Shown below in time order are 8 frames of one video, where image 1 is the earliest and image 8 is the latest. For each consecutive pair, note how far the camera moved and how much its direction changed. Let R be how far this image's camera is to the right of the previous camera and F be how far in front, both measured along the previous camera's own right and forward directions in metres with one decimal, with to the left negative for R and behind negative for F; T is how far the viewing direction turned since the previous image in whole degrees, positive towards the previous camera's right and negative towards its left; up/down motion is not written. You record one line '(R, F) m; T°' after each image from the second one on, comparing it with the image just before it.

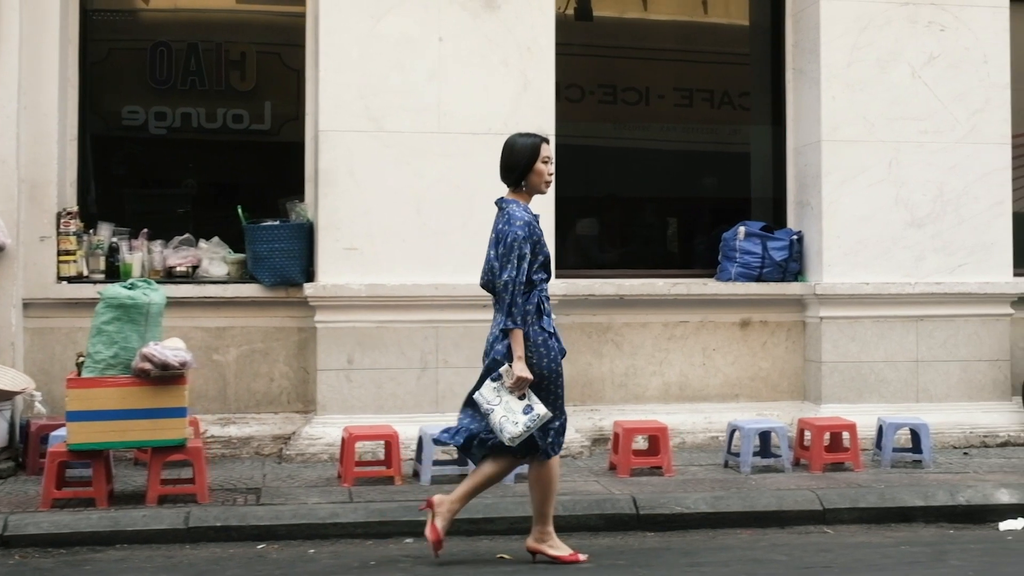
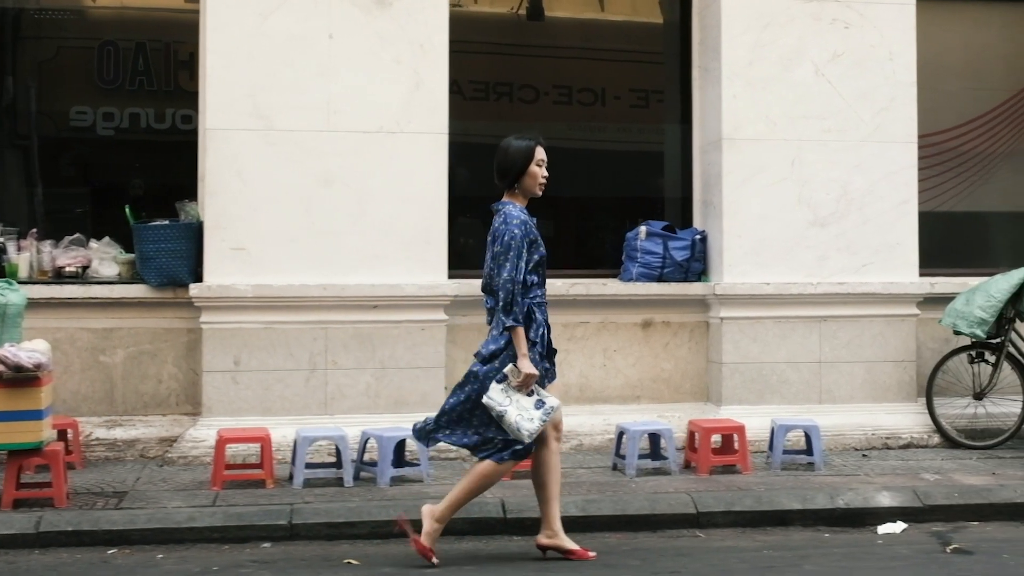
(+0.5, +0.1) m; 0°
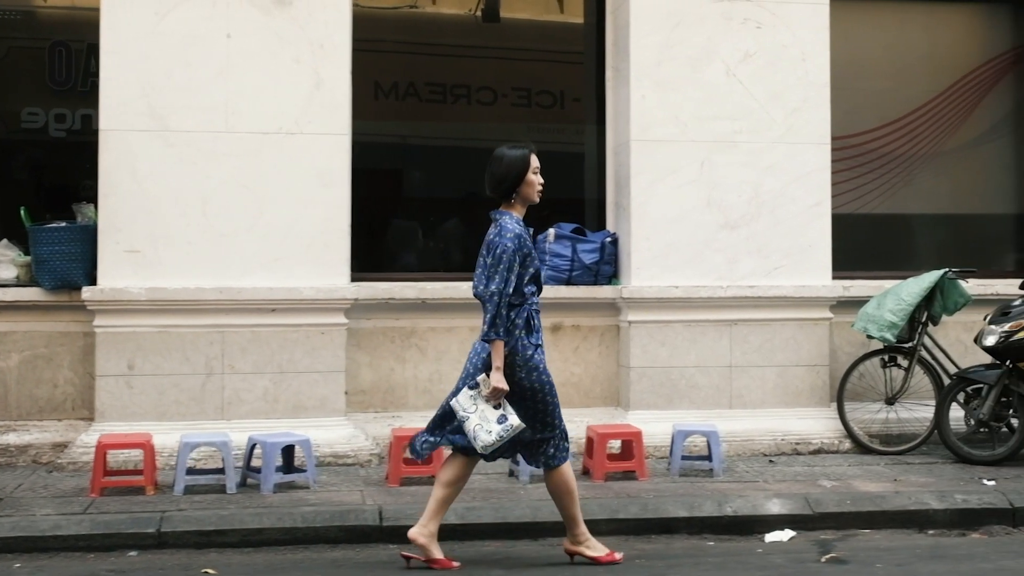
(+0.5, +0.1) m; 0°
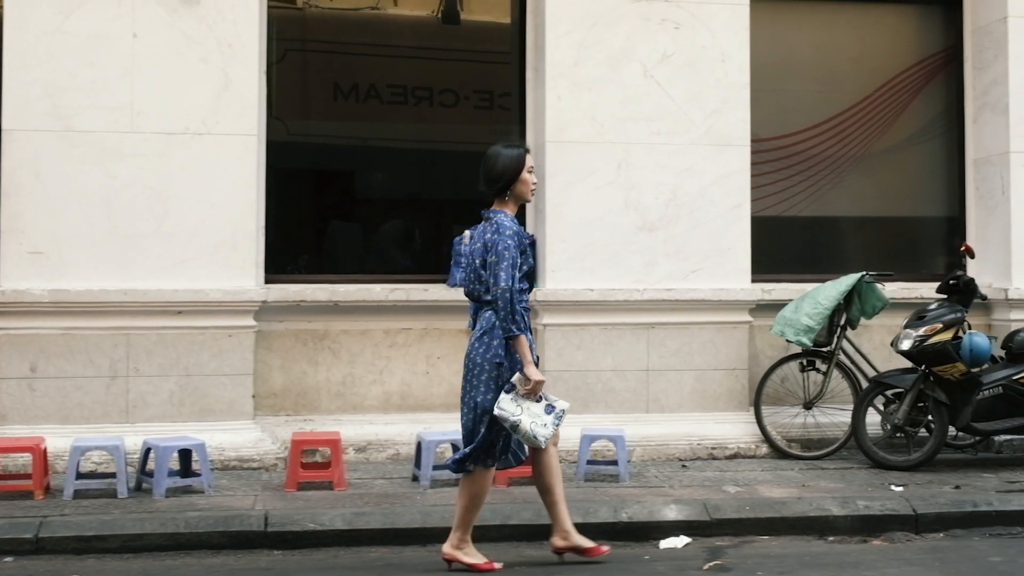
(+0.4, +0.1) m; 0°
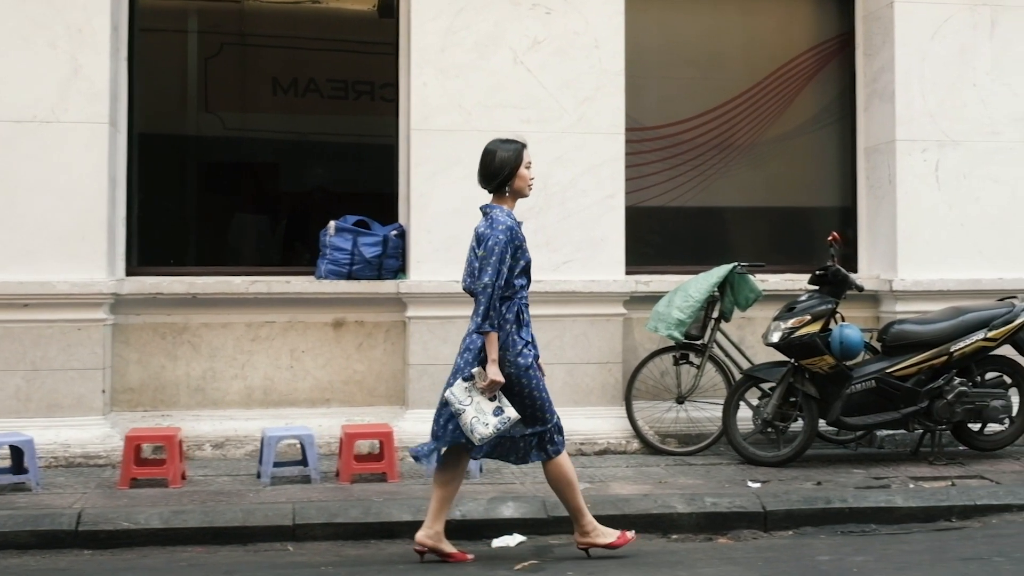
(+0.6, +0.2) m; 0°
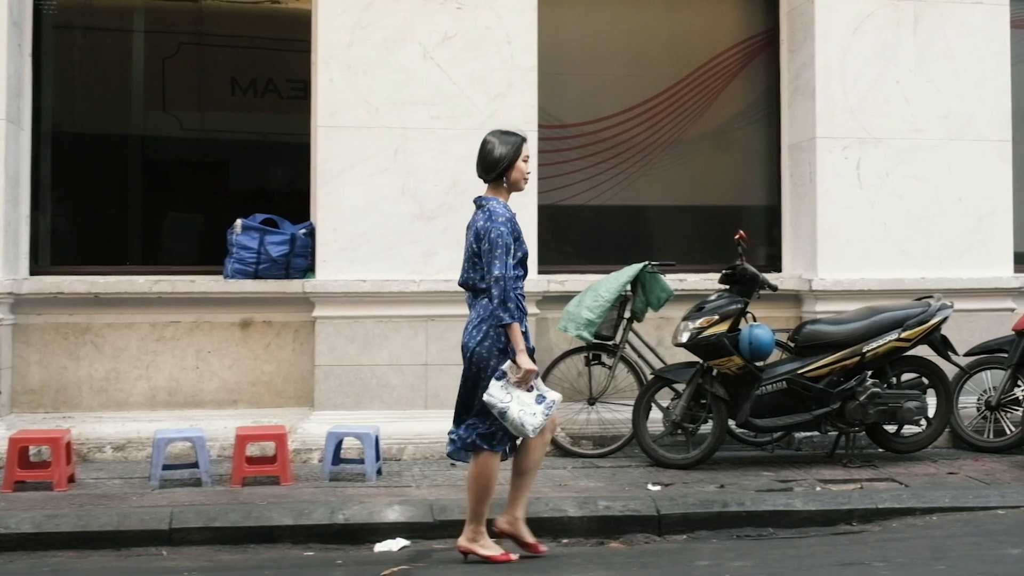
(+0.4, +0.1) m; 0°
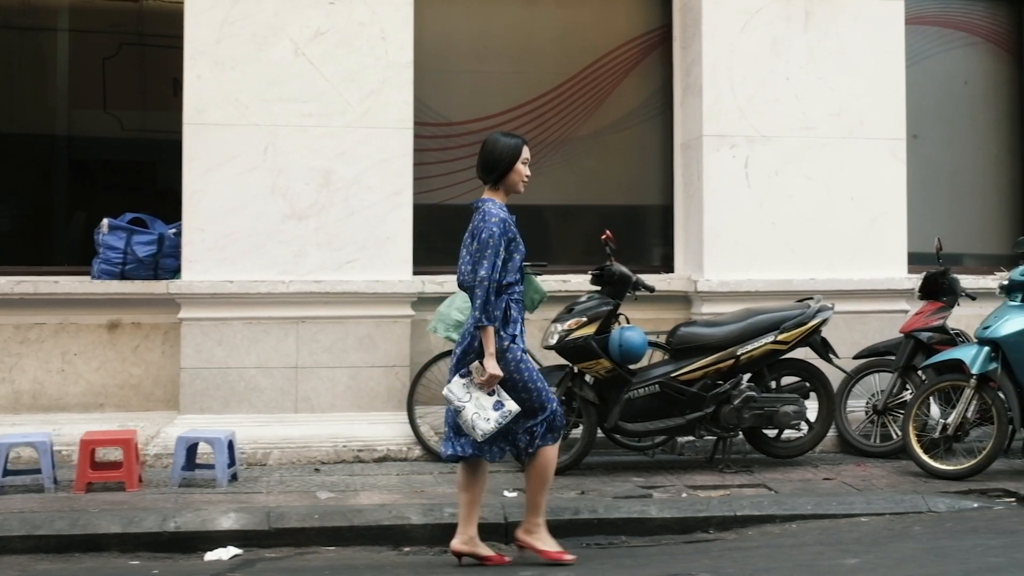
(+0.6, +0.2) m; 0°
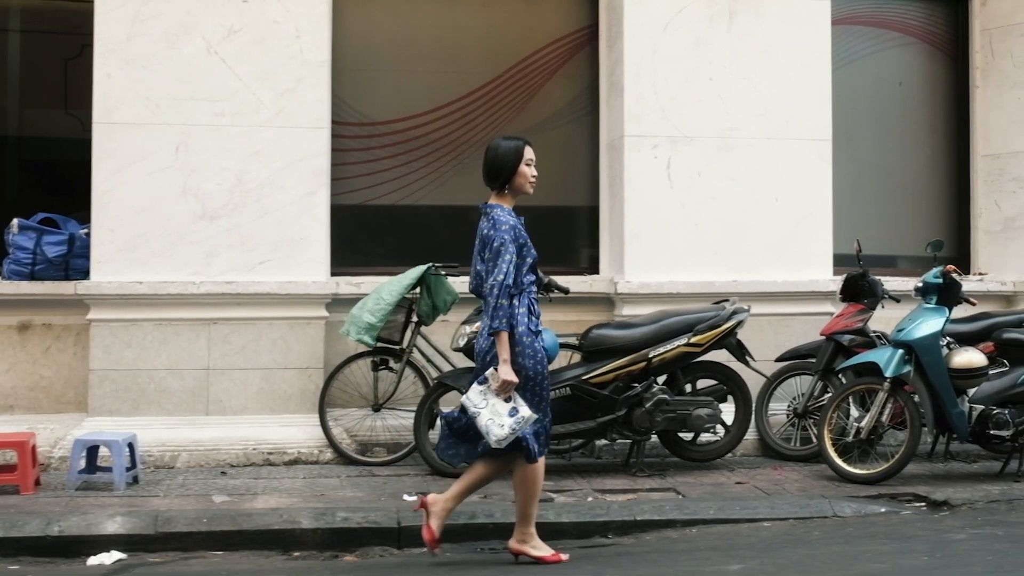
(+0.4, +0.1) m; 0°
